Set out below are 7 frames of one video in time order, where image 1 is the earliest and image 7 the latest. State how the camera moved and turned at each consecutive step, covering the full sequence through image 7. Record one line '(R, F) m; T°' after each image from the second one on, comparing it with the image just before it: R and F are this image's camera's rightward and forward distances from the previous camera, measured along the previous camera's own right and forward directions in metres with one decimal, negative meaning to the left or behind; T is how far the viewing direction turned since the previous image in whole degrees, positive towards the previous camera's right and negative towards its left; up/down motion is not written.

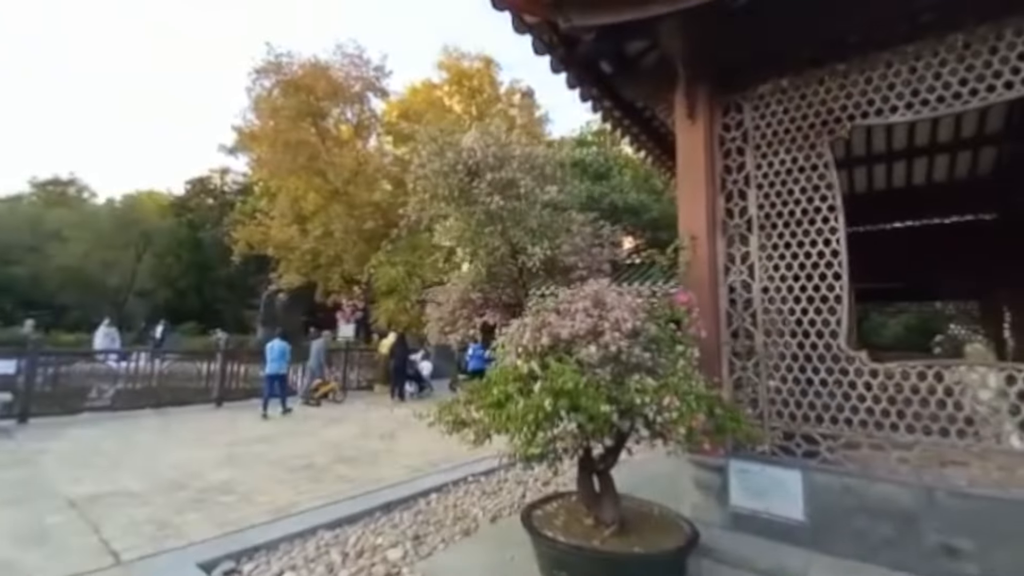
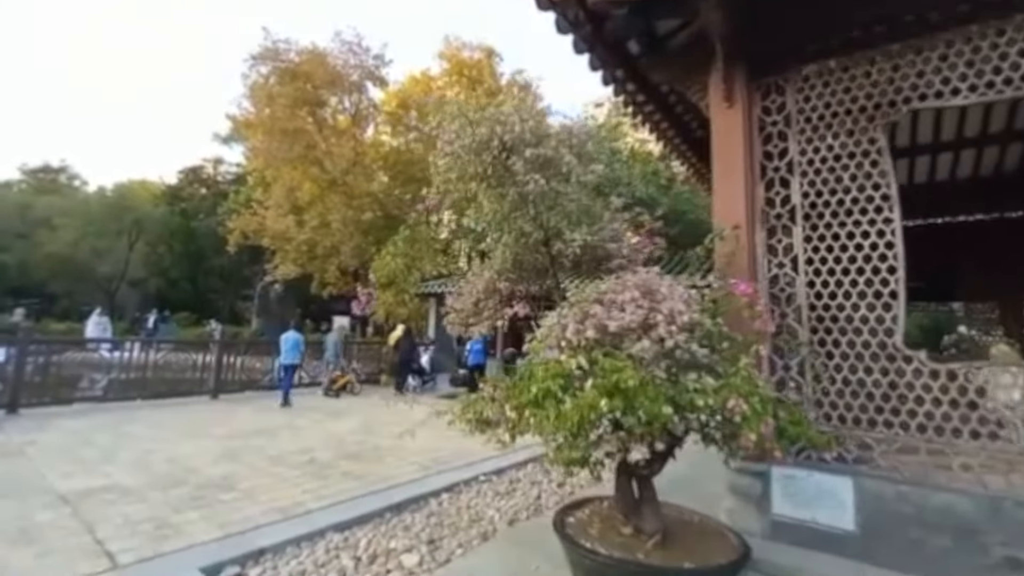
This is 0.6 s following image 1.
(-0.3, +0.3) m; +1°
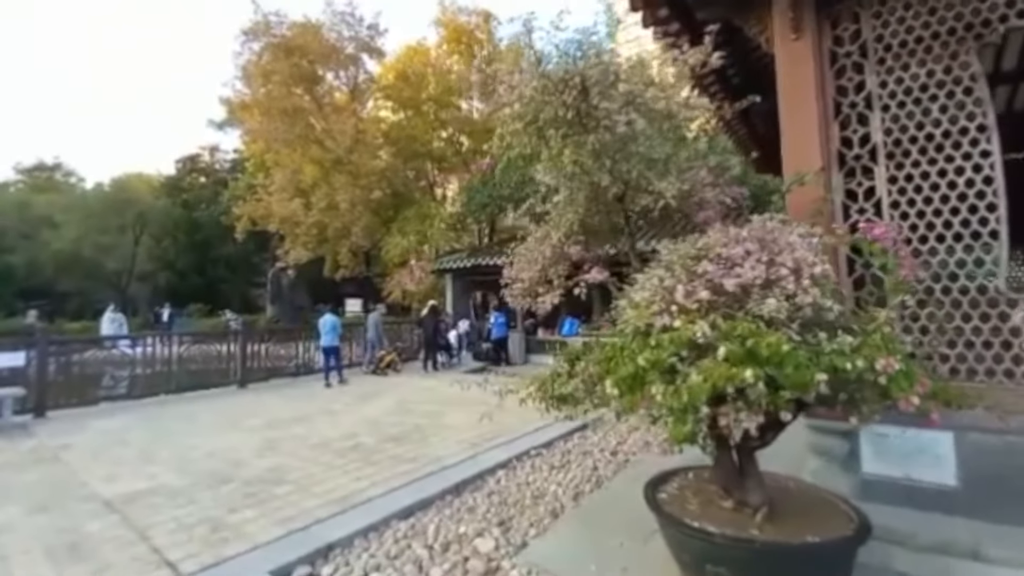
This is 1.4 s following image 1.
(-0.4, +0.3) m; -1°
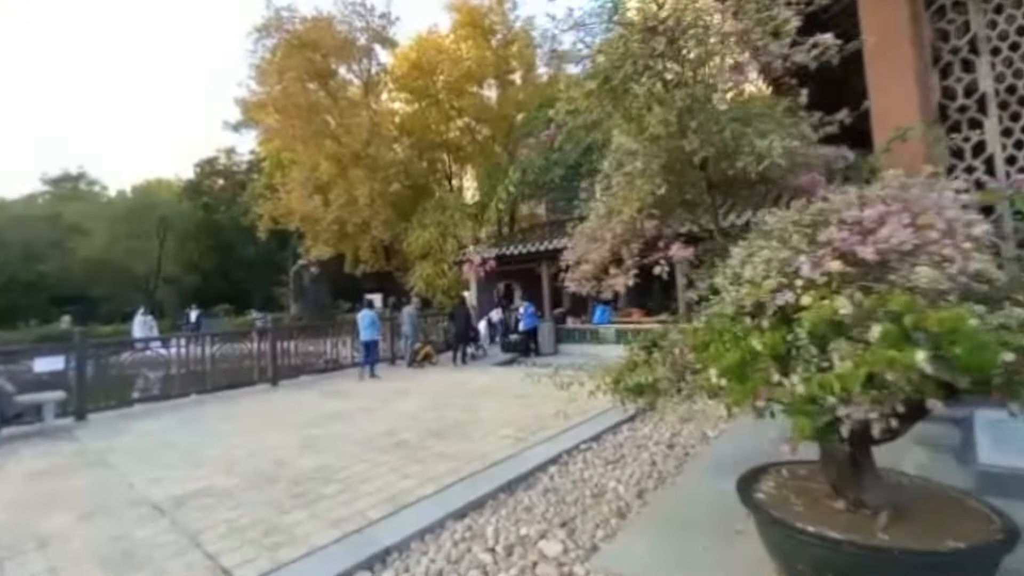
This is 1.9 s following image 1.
(-0.3, +0.3) m; -2°
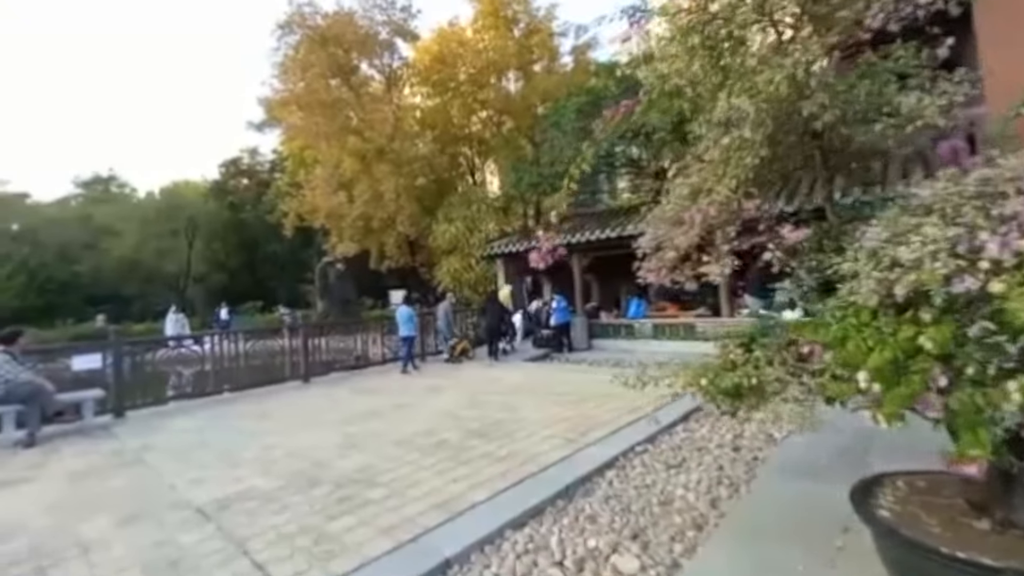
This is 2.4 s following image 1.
(-0.3, +0.3) m; -2°
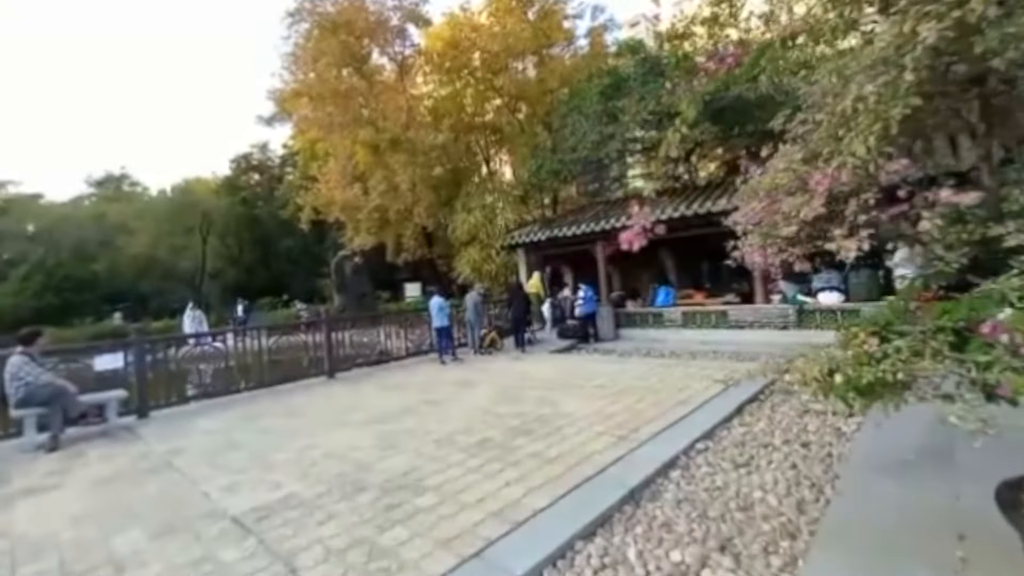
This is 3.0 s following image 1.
(-0.4, +0.3) m; -1°
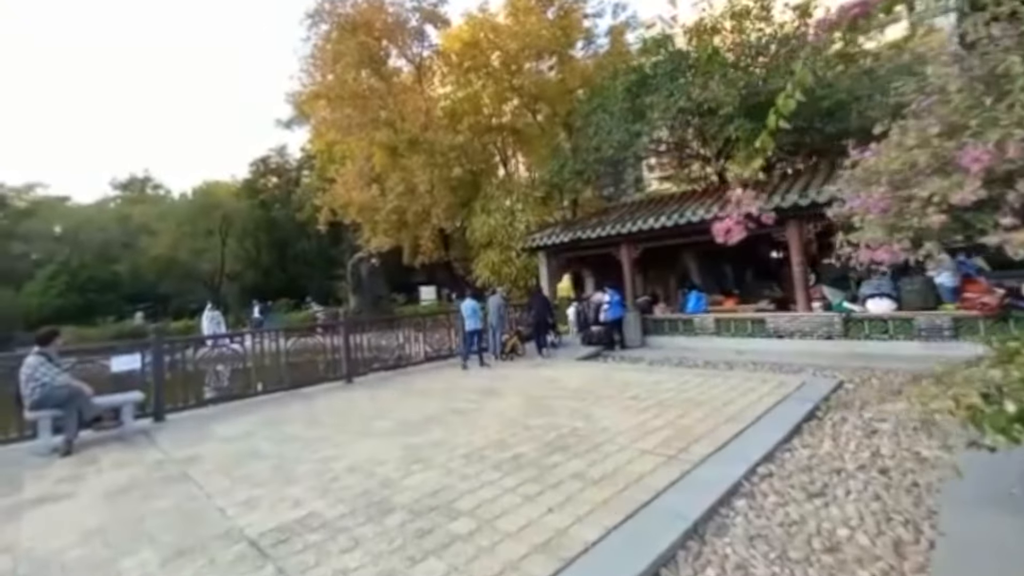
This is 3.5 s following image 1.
(-0.2, +0.4) m; -2°
